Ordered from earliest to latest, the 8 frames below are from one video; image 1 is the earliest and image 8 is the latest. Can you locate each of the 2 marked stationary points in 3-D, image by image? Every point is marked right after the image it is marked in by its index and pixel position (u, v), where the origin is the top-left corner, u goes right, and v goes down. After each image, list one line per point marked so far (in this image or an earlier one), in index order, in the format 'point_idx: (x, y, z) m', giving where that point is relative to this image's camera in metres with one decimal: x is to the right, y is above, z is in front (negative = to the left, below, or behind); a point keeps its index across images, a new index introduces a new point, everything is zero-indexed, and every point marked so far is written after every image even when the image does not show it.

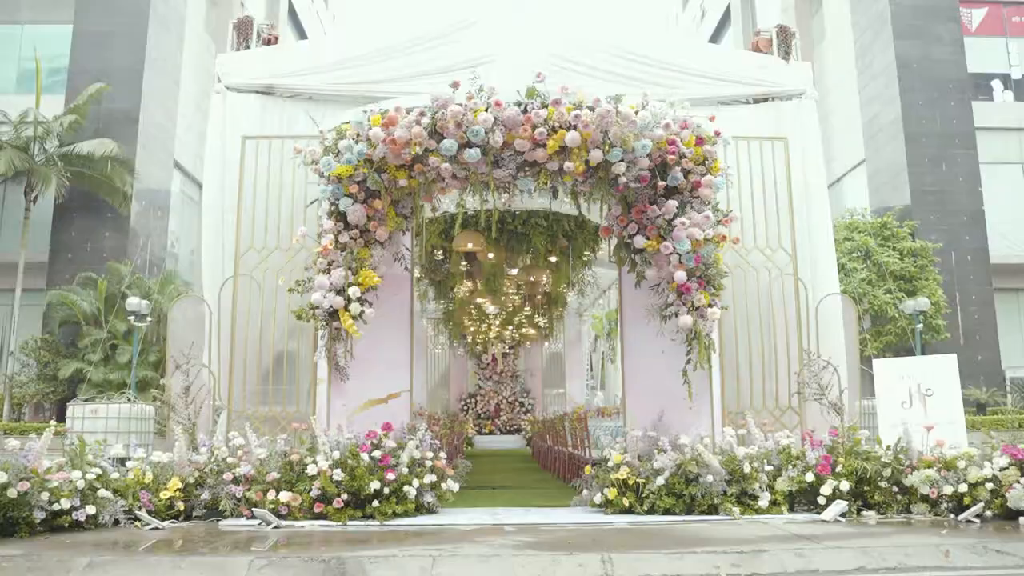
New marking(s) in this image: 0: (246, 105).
0: (-1.6, +1.1, +5.2) m
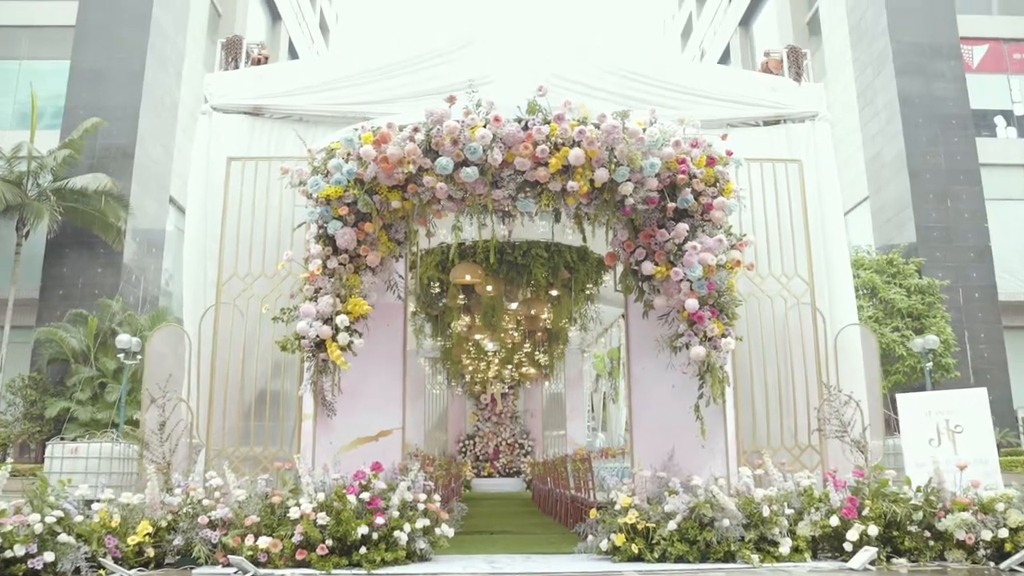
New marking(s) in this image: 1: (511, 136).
0: (-1.6, +0.9, +5.0) m
1: (0.0, +0.7, +4.0) m
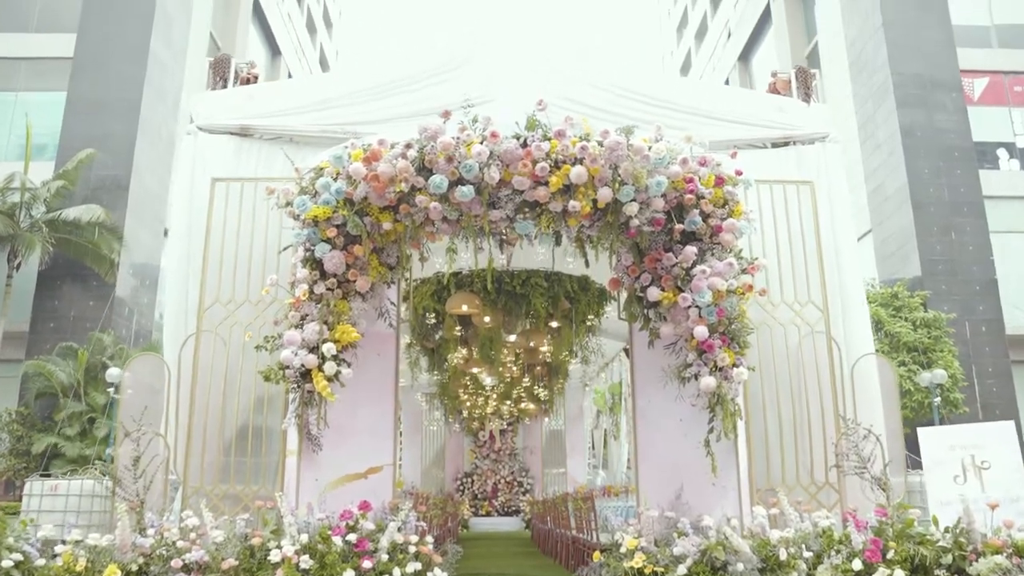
0: (-1.6, +0.8, +4.8) m
1: (0.0, +0.6, +3.8) m
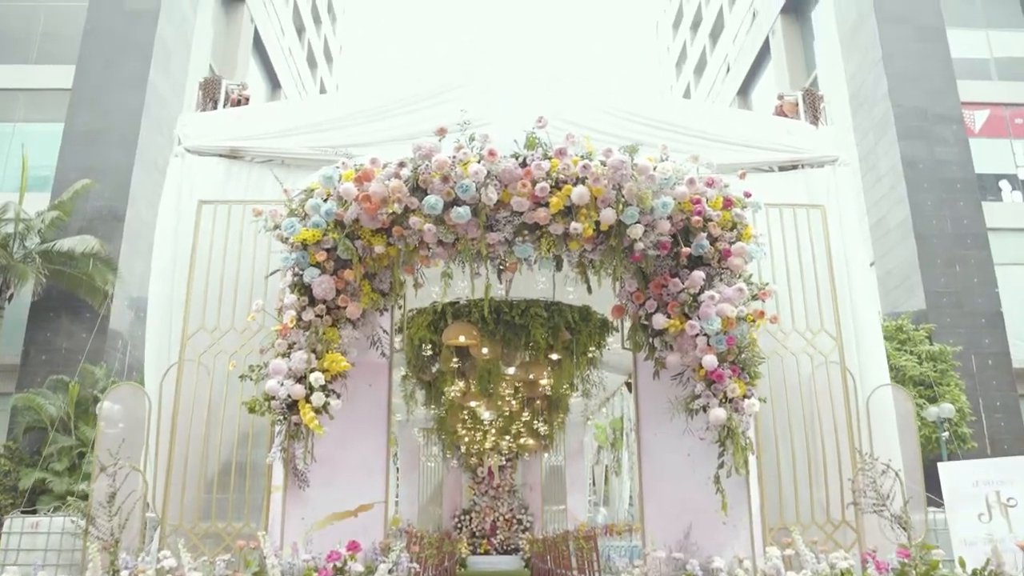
0: (-1.6, +0.6, +4.6) m
1: (0.0, +0.5, +3.6) m
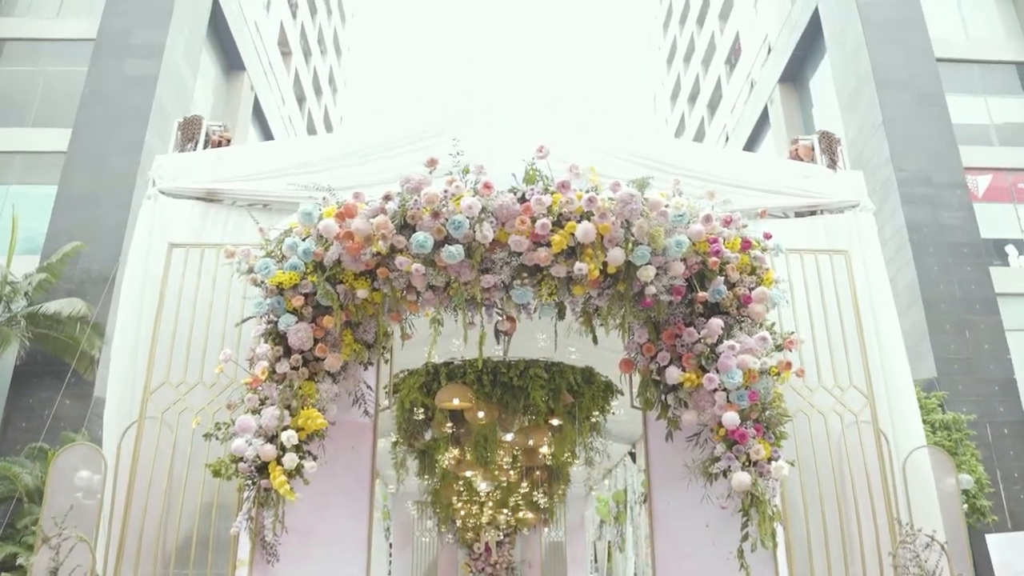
0: (-1.6, +0.4, +4.3) m
1: (0.0, +0.3, +3.3) m
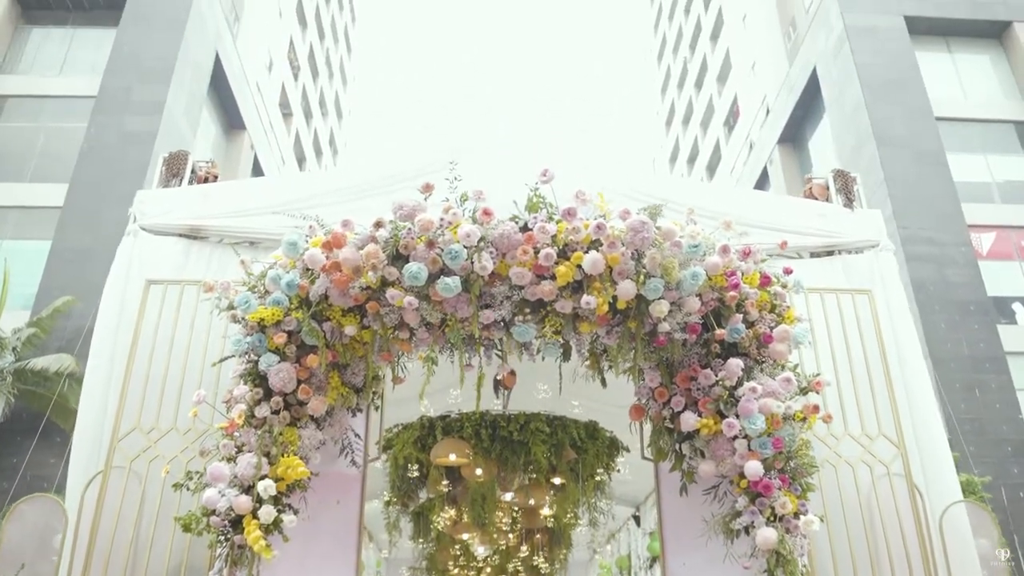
0: (-1.6, +0.2, +4.0) m
1: (0.0, +0.2, +3.0) m
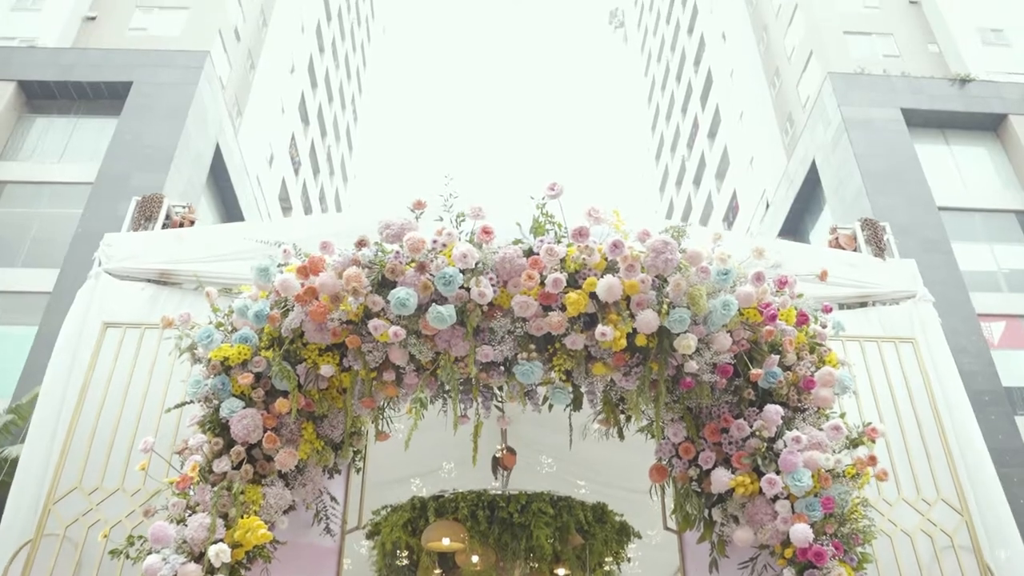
0: (-1.6, 0.0, +3.6) m
1: (0.0, +0.1, +2.7) m
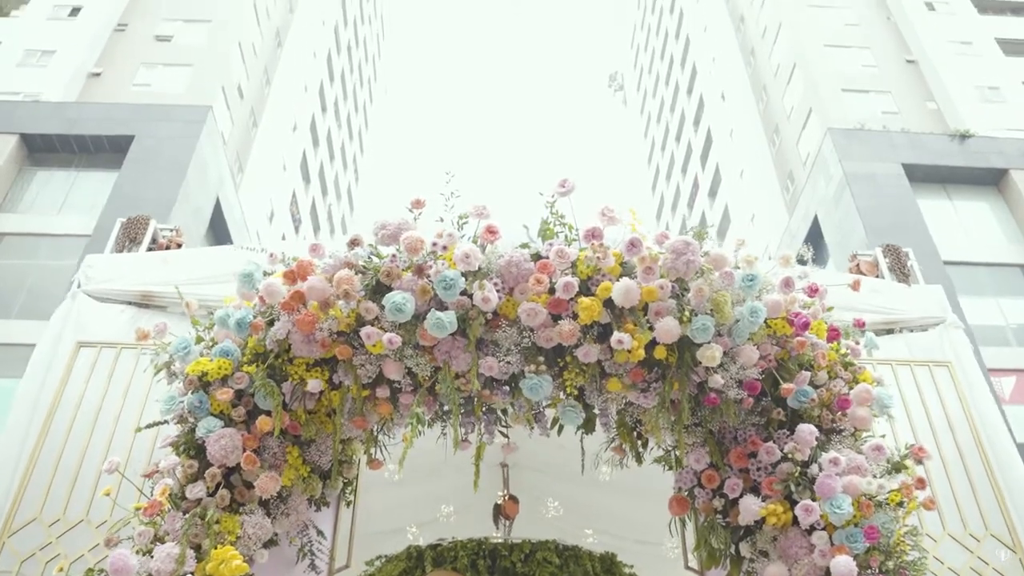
0: (-1.6, -0.1, +3.4) m
1: (0.0, +0.1, +2.4) m
